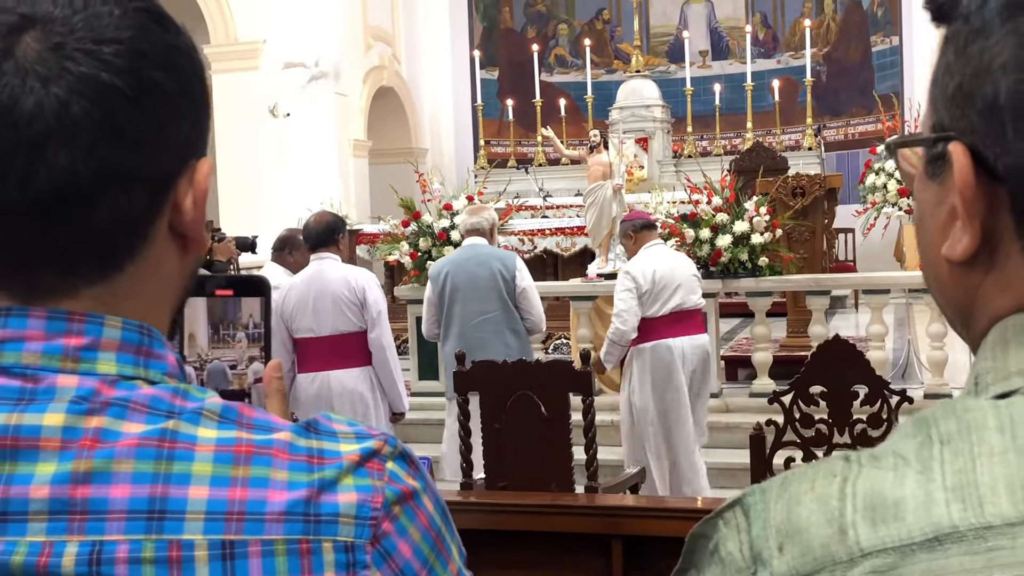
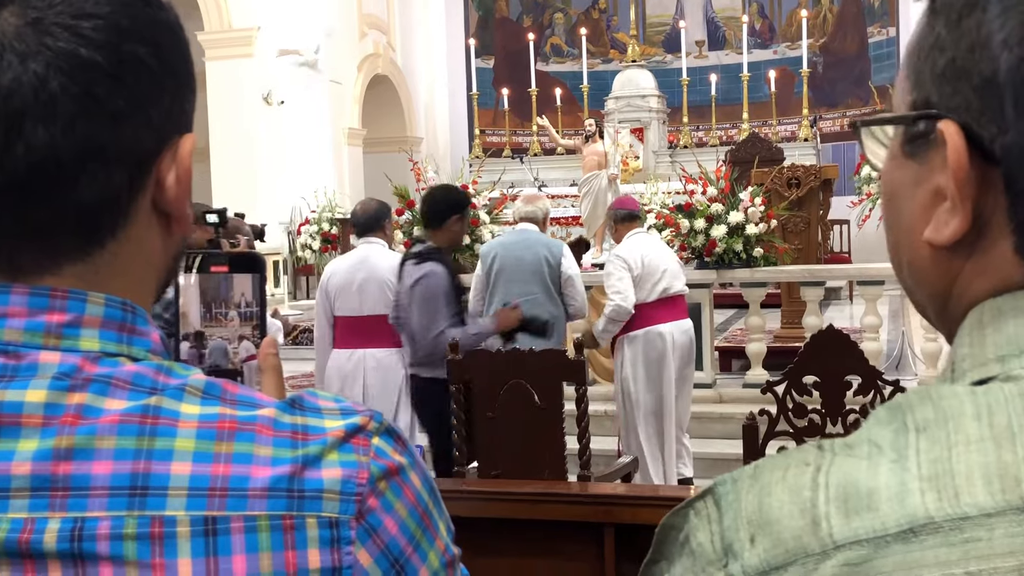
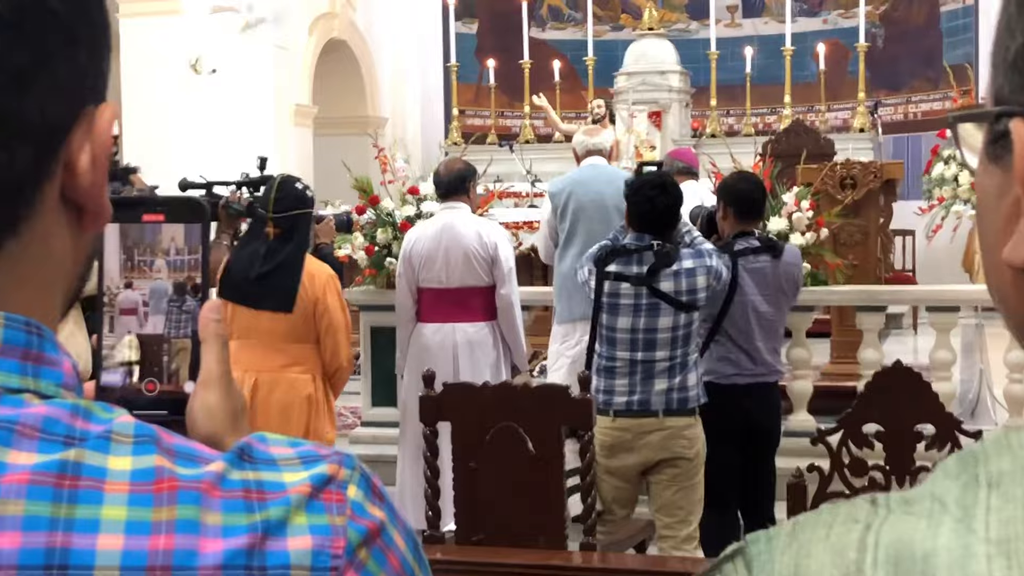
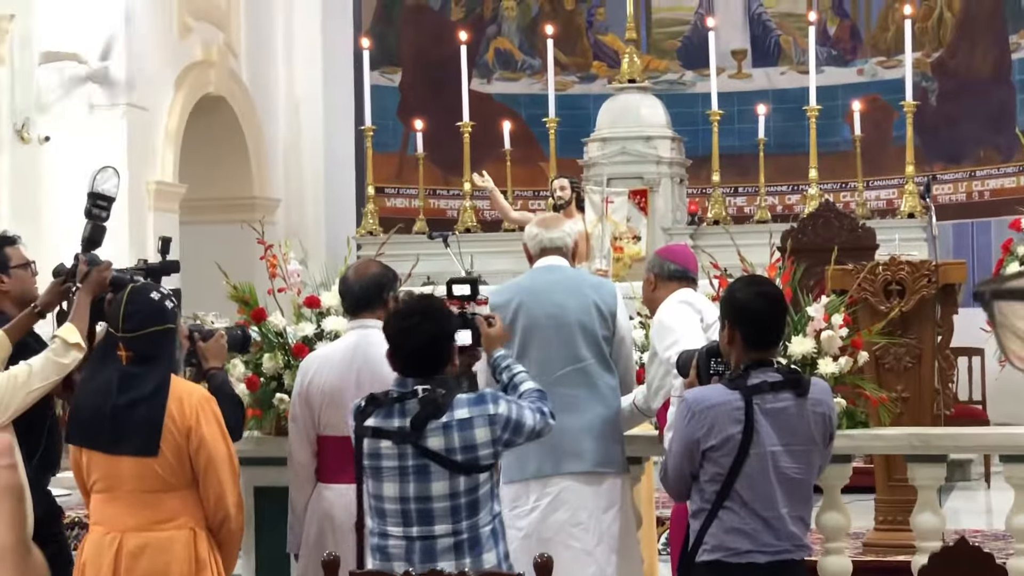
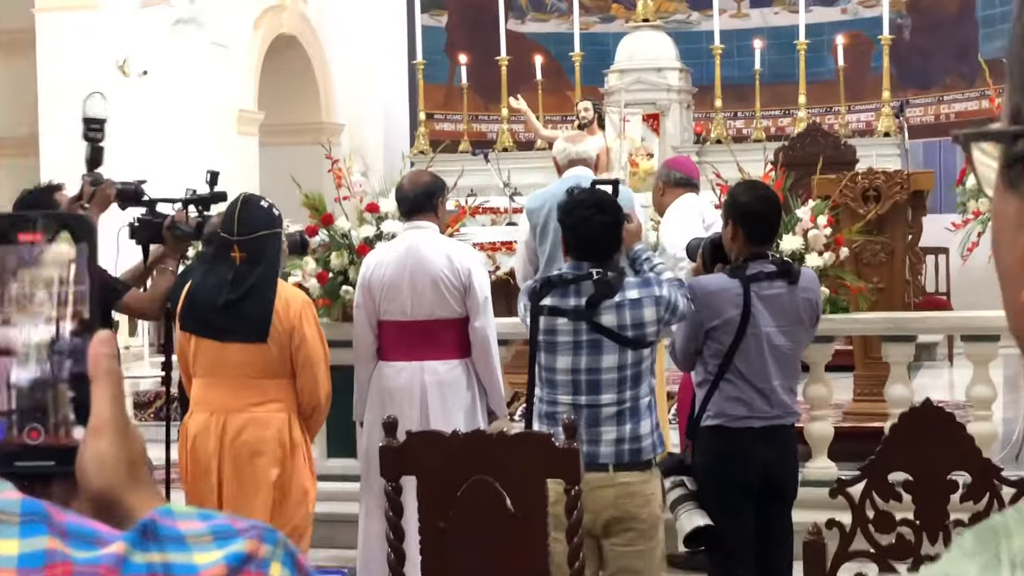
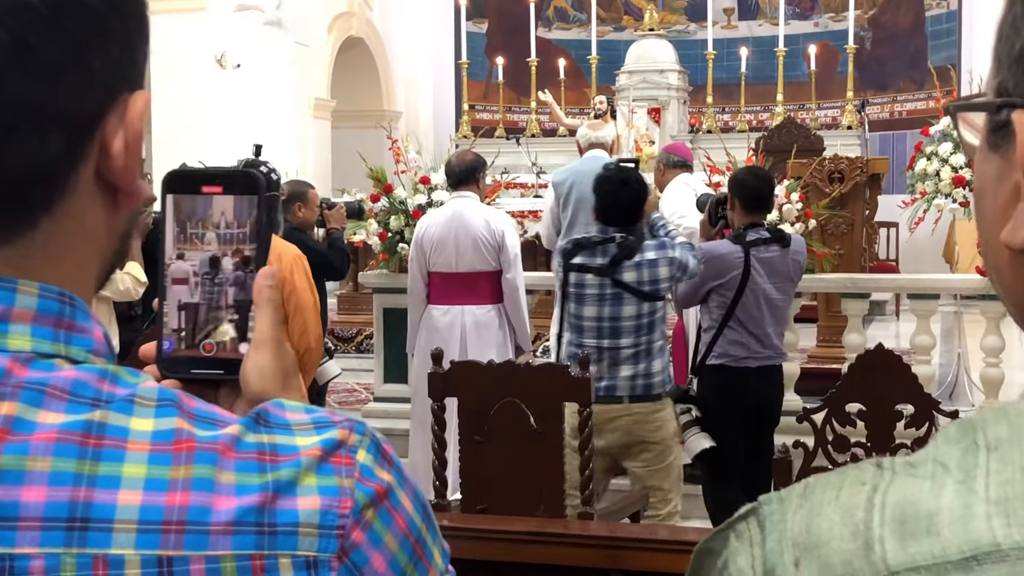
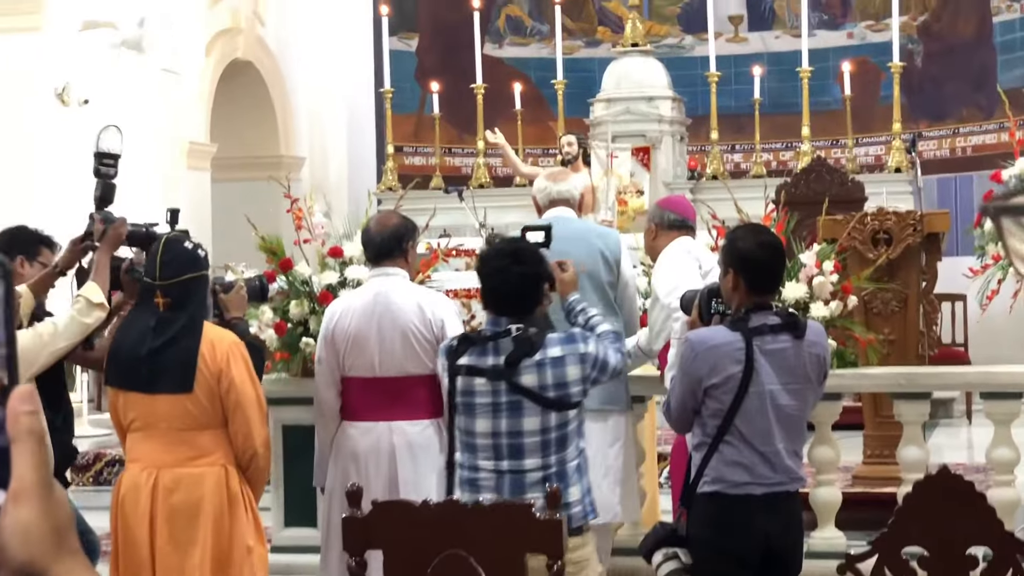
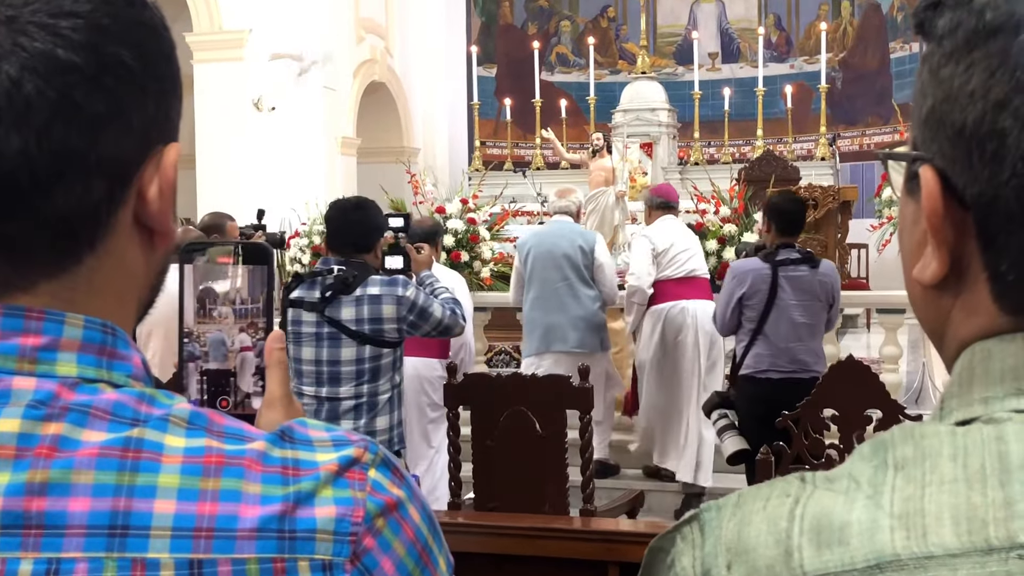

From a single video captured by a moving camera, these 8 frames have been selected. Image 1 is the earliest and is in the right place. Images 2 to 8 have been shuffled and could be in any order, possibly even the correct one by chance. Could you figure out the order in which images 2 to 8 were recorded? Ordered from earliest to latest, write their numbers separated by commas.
2, 8, 6, 3, 5, 7, 4
